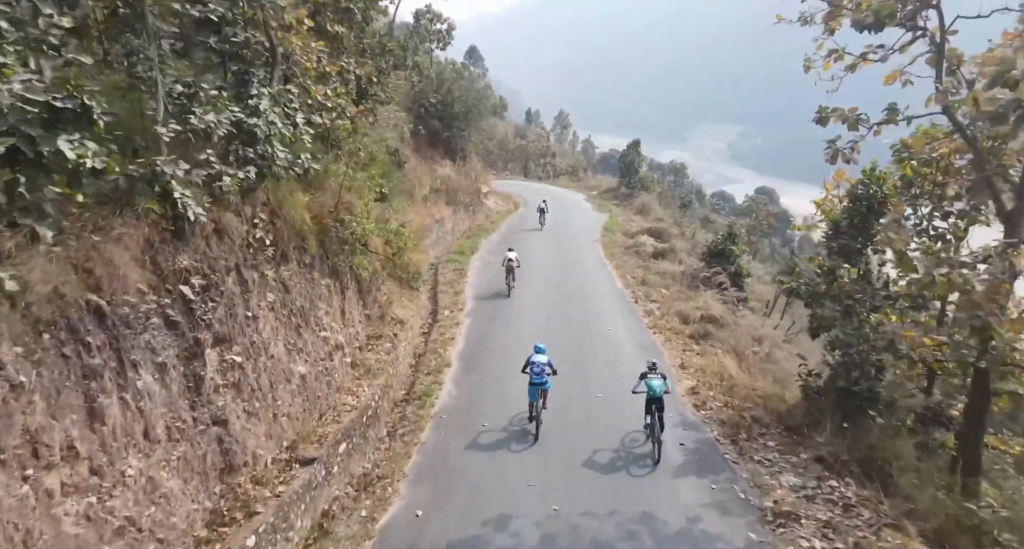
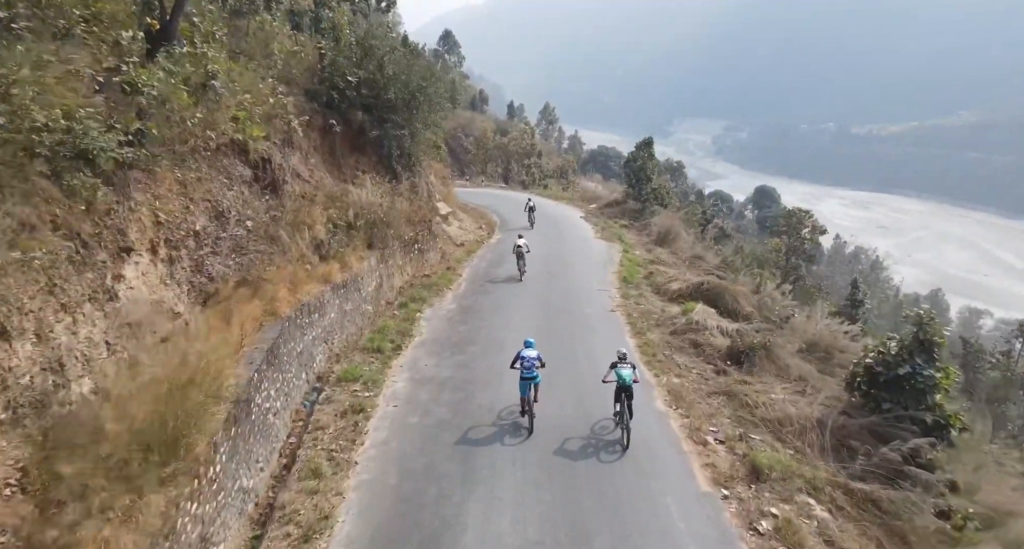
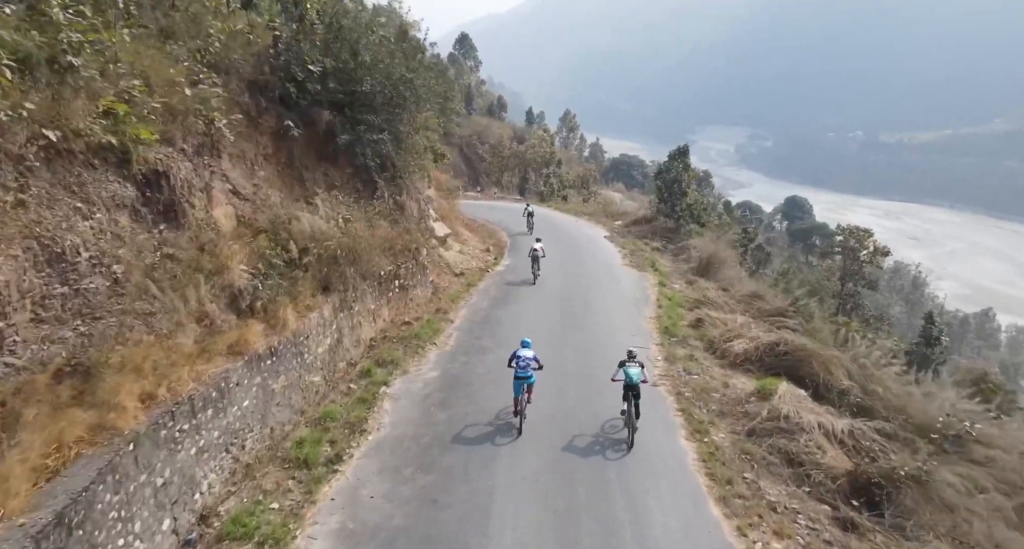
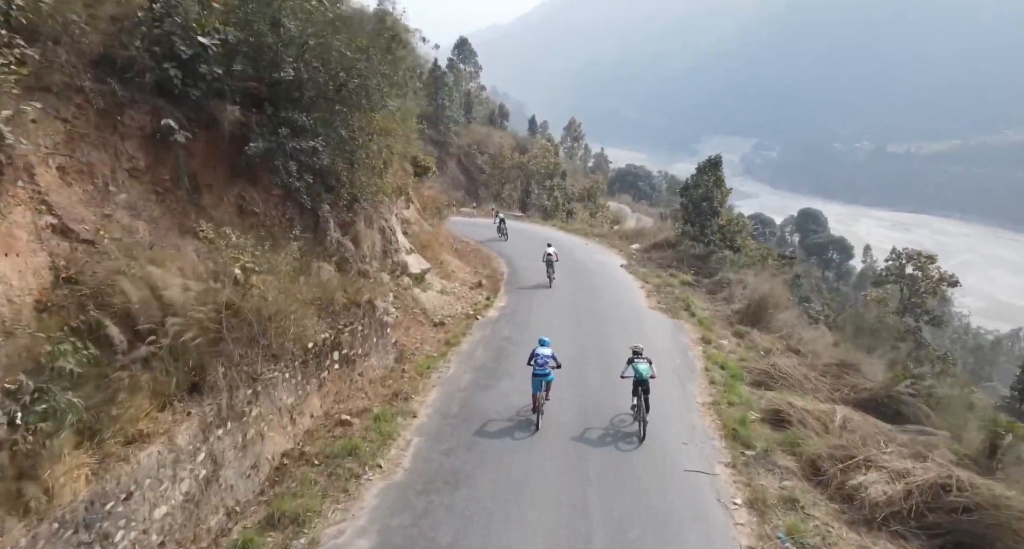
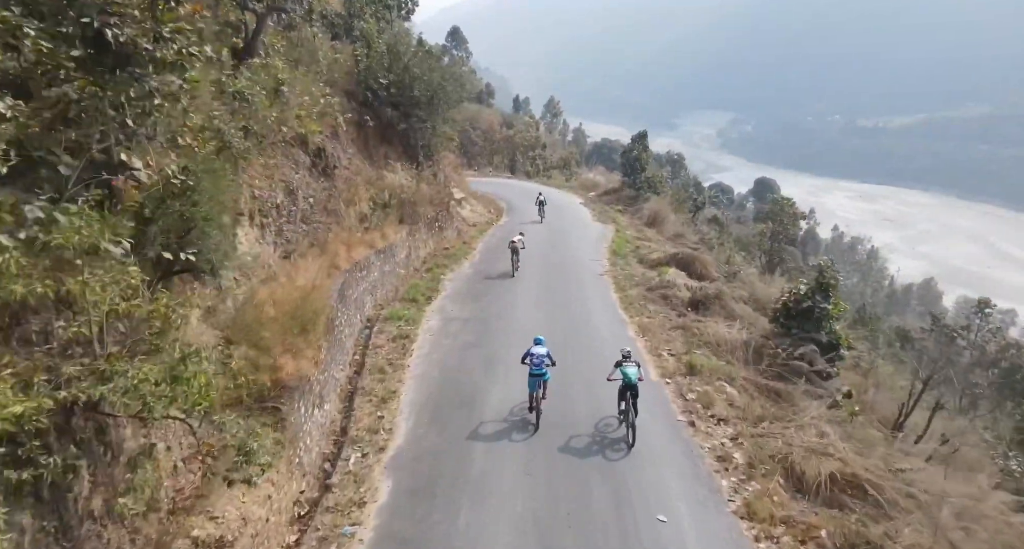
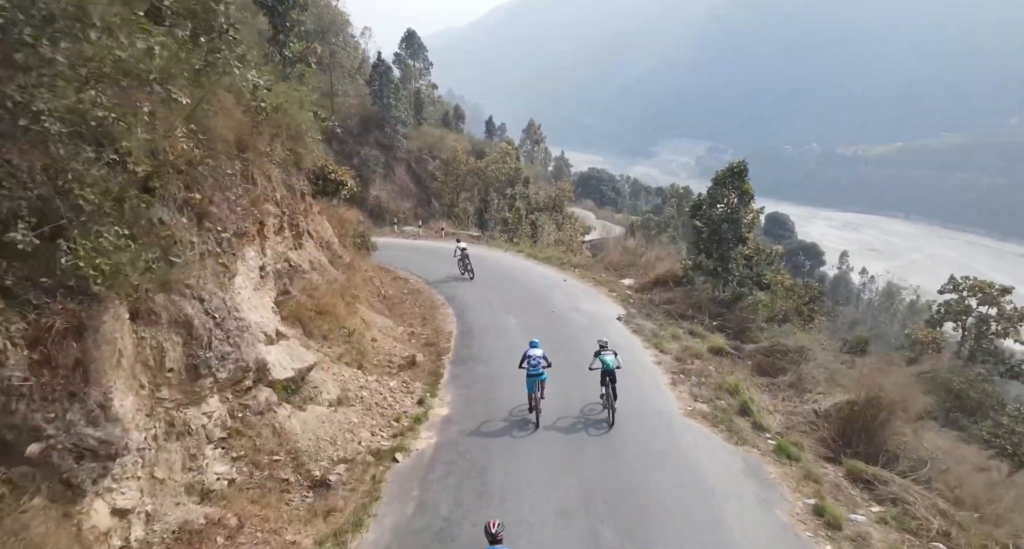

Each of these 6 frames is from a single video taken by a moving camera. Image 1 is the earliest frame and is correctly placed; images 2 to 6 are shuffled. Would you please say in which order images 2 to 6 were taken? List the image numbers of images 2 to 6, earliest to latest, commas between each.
5, 2, 3, 4, 6
